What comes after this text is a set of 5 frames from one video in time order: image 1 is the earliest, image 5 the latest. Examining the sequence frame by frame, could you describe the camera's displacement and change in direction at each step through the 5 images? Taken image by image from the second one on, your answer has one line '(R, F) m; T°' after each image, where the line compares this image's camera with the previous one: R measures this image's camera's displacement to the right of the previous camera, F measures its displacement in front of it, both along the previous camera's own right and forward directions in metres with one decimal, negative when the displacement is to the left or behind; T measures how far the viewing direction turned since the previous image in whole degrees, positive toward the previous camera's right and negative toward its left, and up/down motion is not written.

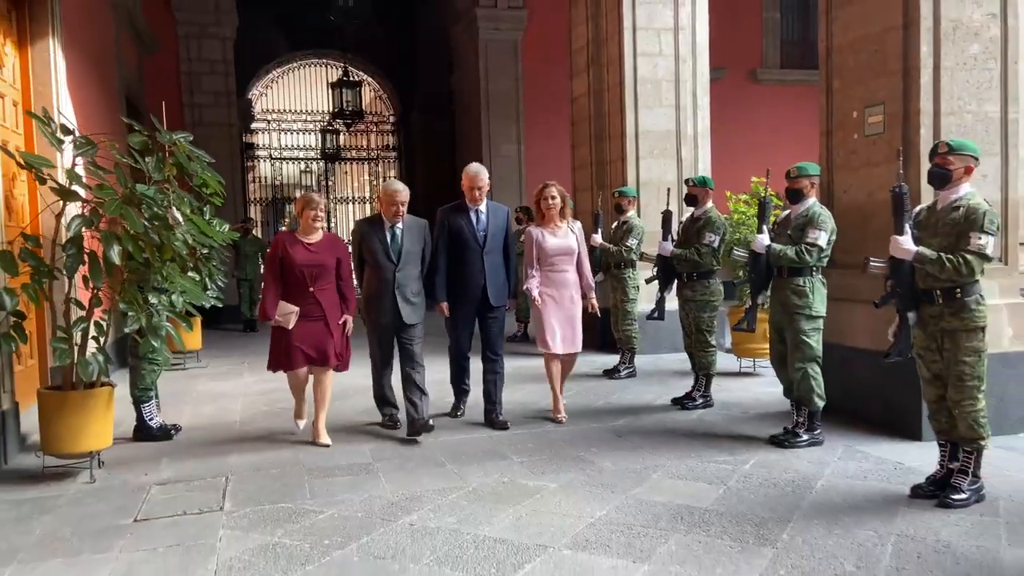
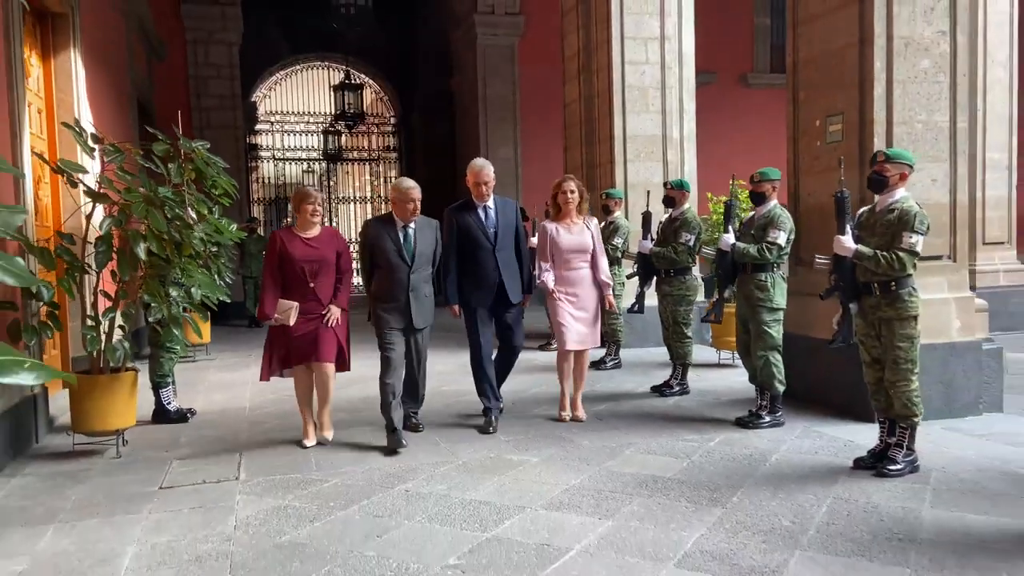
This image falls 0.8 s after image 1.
(+0.1, -0.4) m; 0°
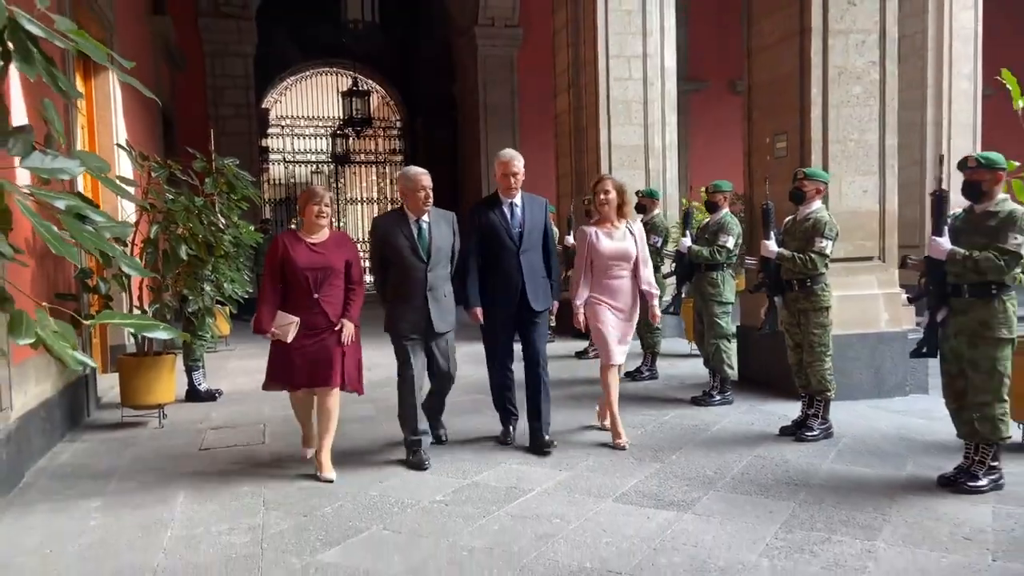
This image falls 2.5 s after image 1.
(+0.1, -0.7) m; 0°
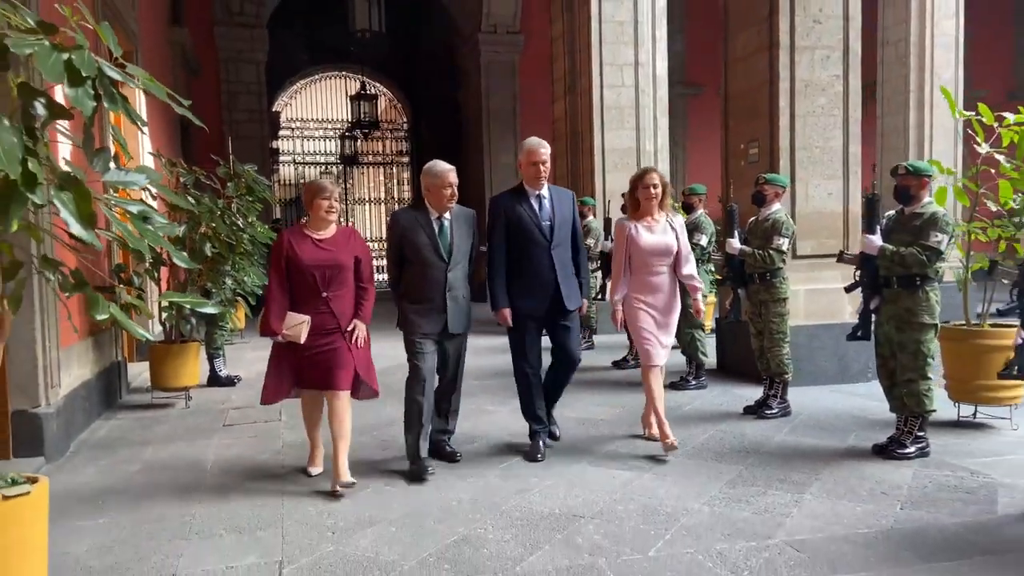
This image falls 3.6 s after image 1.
(+0.1, -0.5) m; -1°
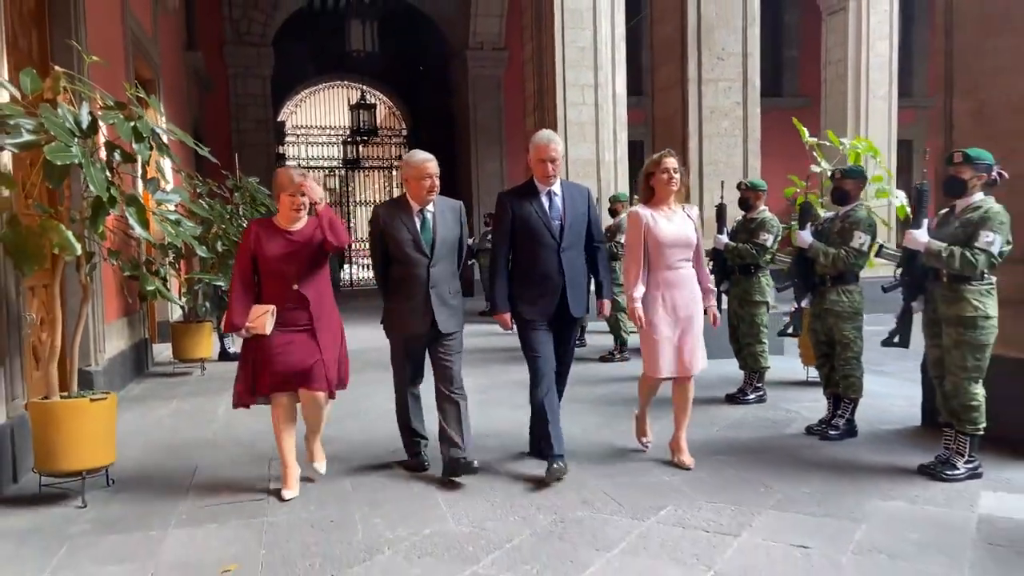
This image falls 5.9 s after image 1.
(+0.4, -1.3) m; -1°
